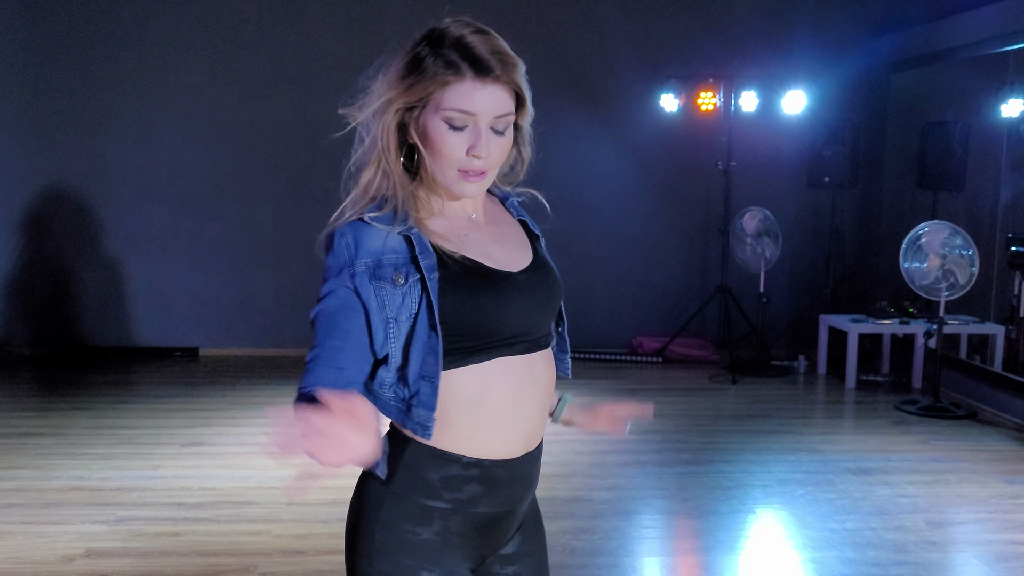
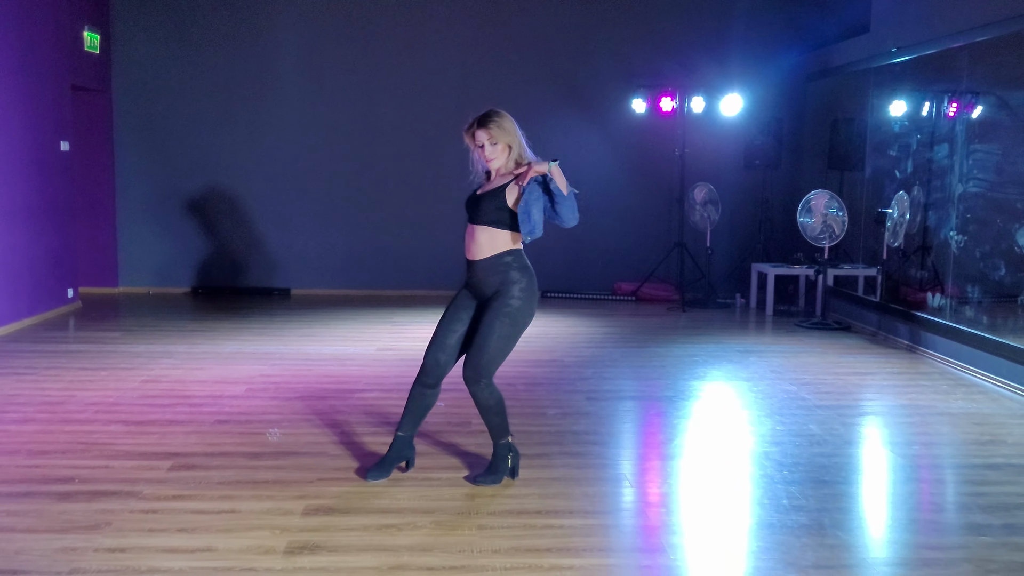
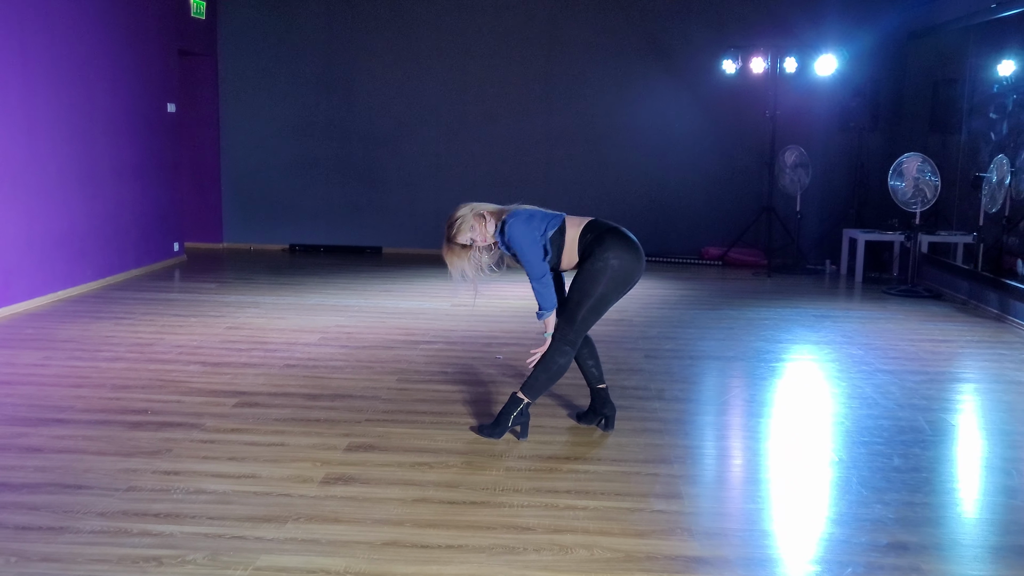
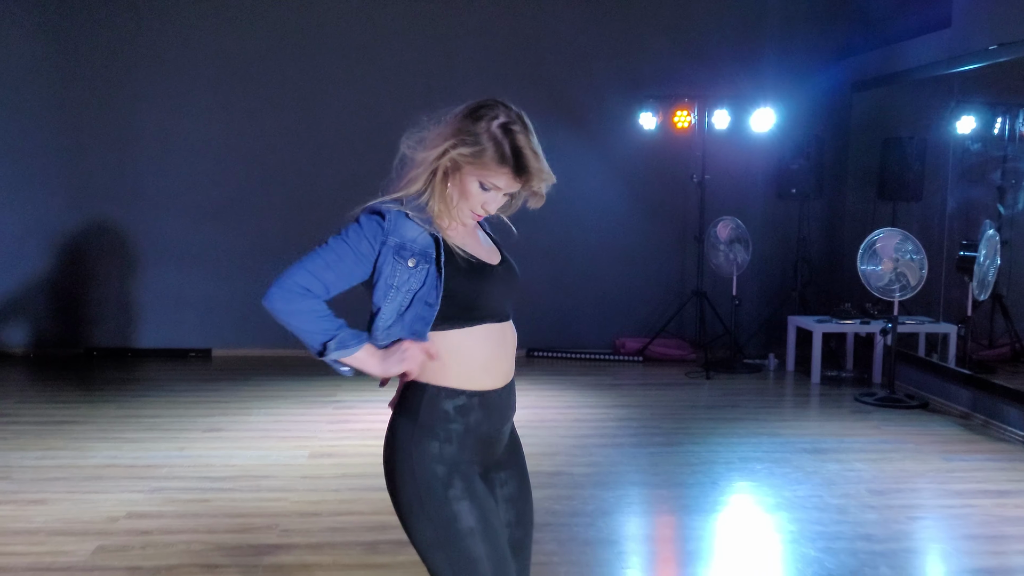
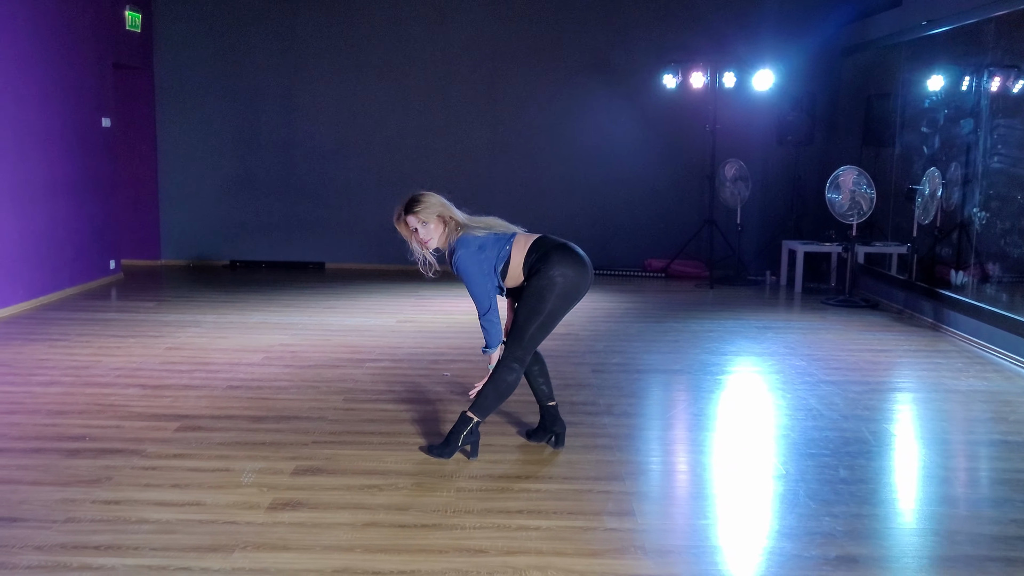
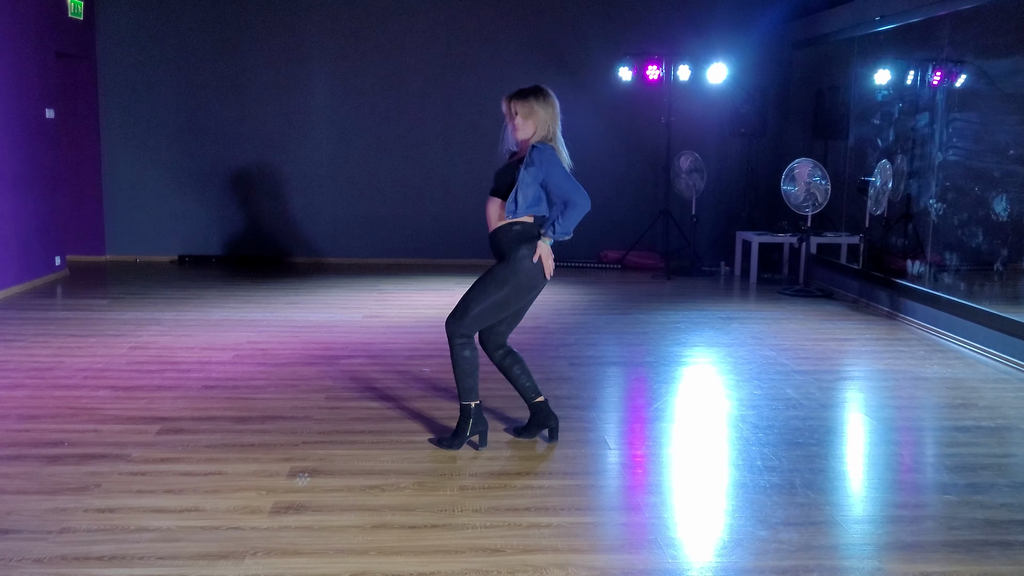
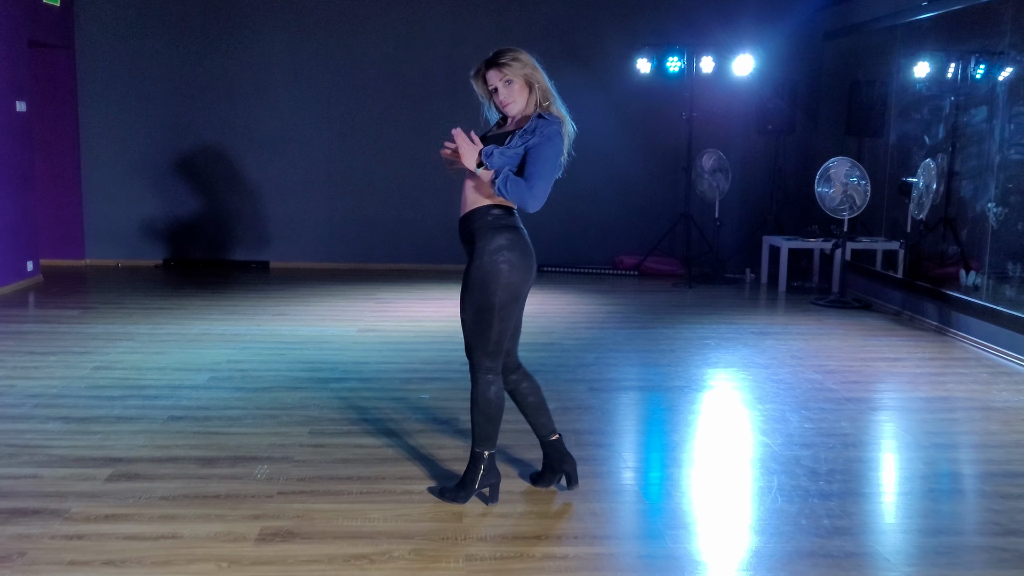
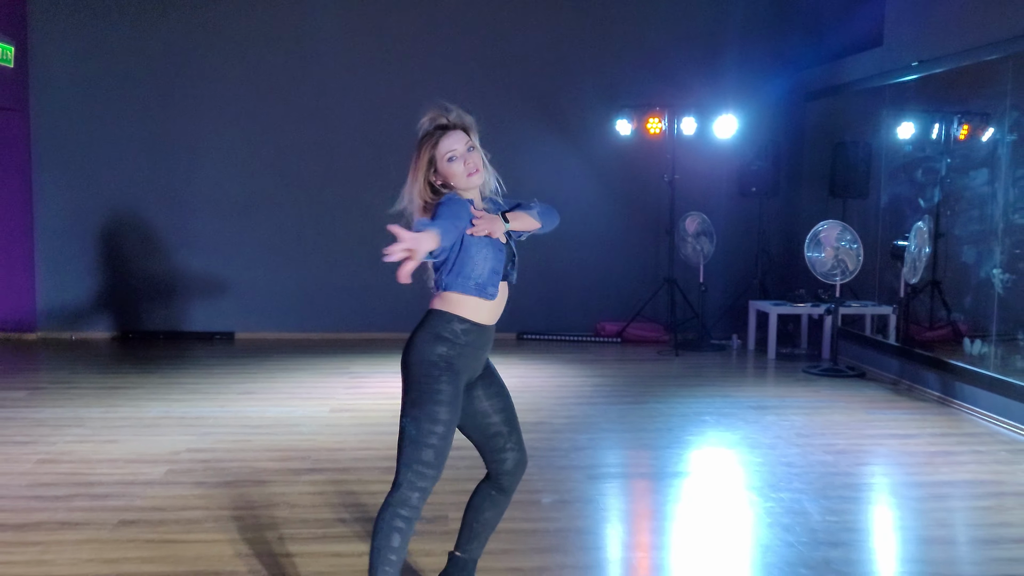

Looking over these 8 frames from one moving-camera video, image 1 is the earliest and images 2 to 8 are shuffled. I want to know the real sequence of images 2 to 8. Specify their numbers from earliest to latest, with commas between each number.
4, 8, 2, 6, 7, 5, 3
